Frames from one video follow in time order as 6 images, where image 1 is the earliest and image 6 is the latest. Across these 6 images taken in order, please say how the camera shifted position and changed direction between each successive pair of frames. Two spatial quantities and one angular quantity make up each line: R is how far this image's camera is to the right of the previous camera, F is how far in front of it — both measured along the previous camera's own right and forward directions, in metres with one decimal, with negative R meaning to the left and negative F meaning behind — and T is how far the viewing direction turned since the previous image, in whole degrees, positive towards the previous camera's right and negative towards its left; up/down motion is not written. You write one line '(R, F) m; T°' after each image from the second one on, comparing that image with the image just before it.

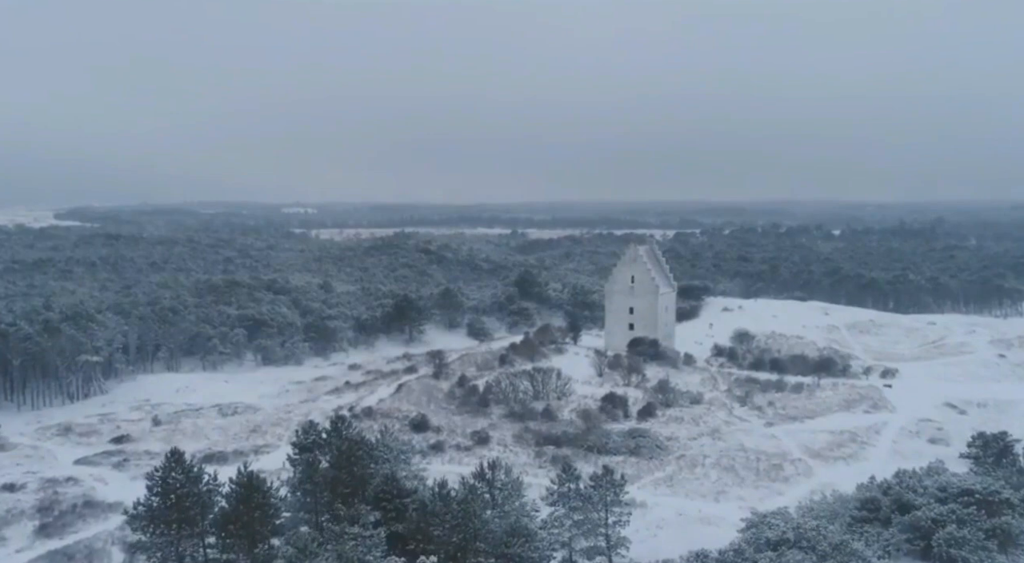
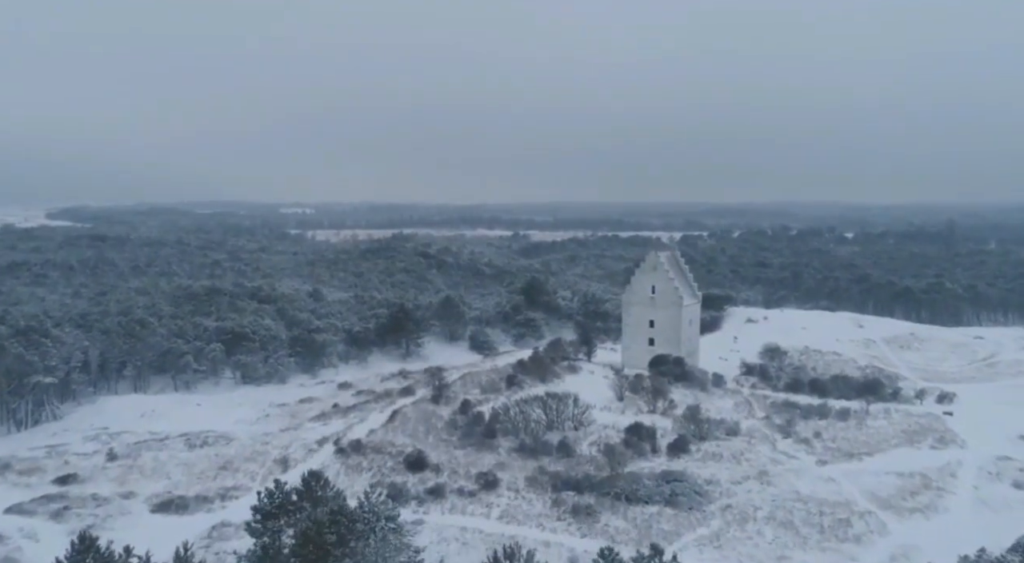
(-0.4, +4.2) m; 0°
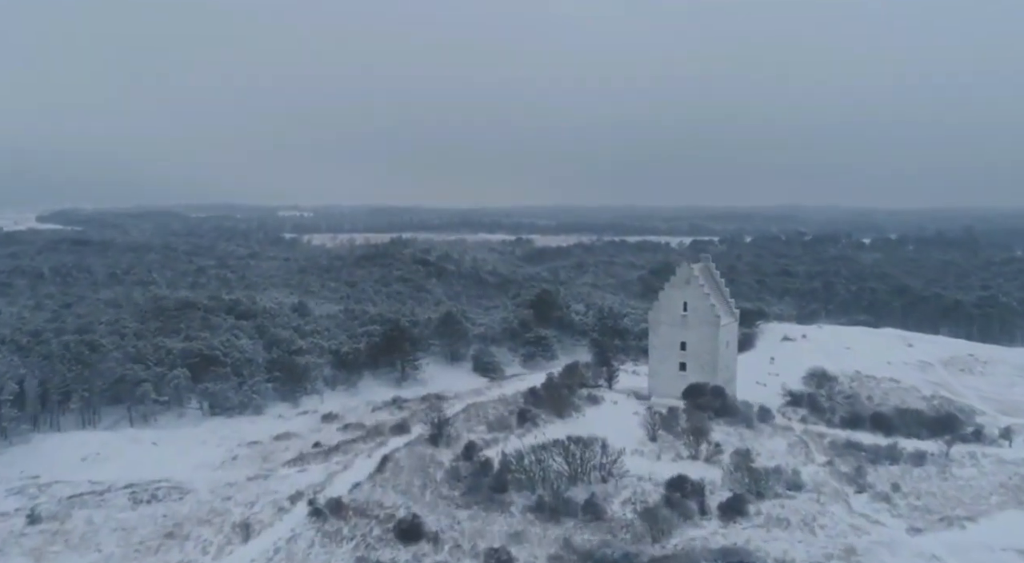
(-0.4, +5.1) m; 0°
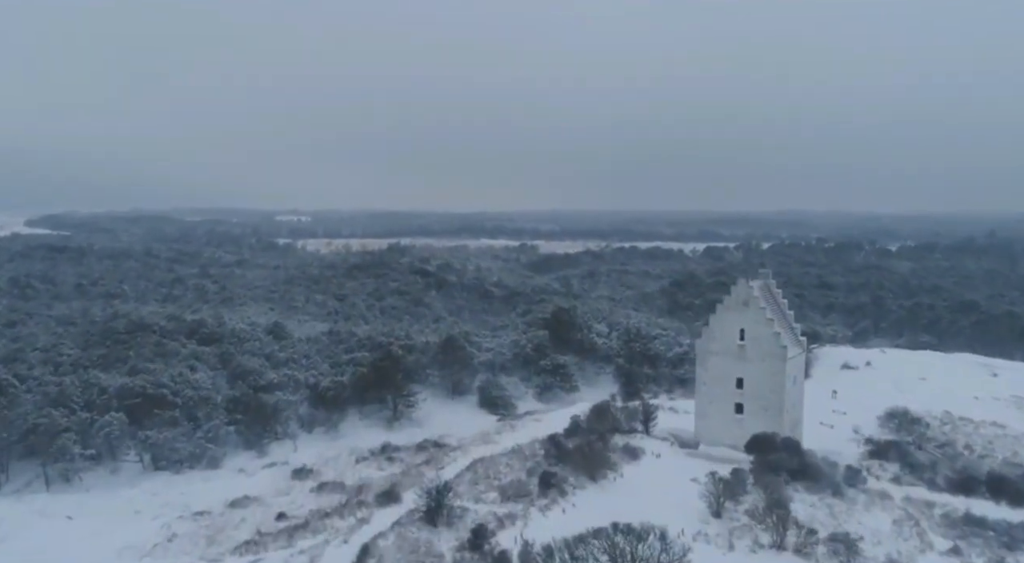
(-0.5, +6.5) m; 0°
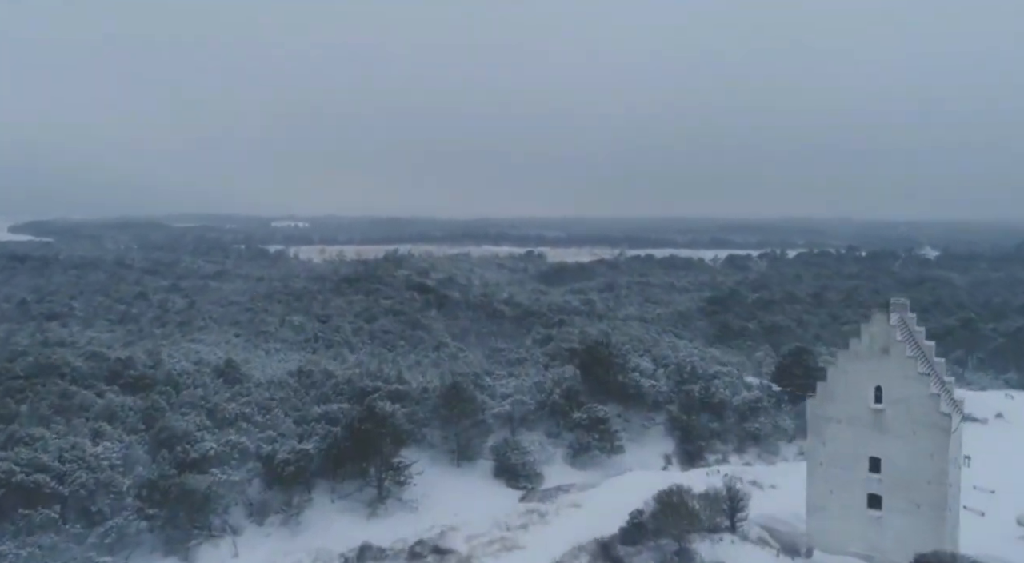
(-0.7, +8.6) m; 0°
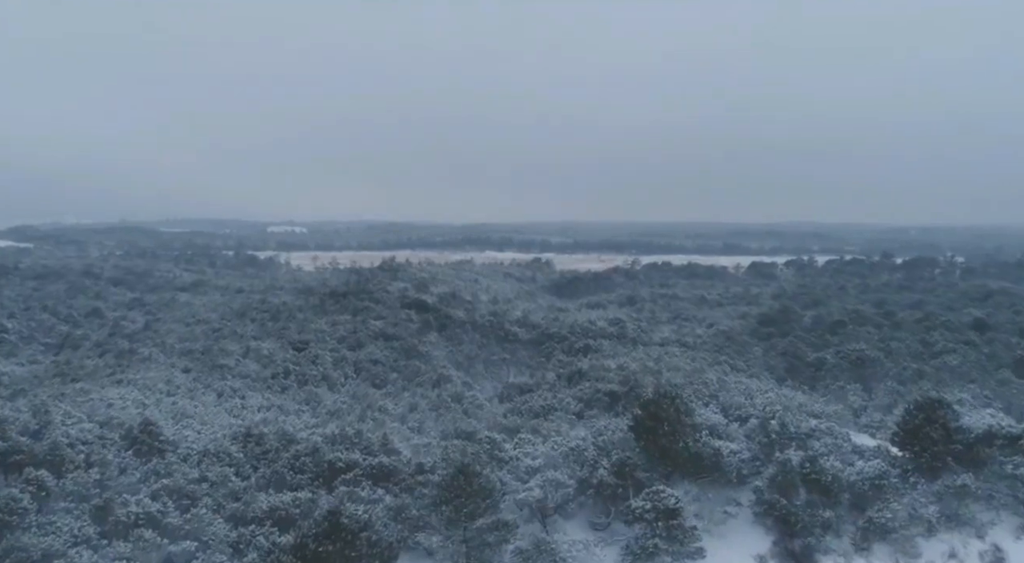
(-0.7, +8.2) m; 0°
